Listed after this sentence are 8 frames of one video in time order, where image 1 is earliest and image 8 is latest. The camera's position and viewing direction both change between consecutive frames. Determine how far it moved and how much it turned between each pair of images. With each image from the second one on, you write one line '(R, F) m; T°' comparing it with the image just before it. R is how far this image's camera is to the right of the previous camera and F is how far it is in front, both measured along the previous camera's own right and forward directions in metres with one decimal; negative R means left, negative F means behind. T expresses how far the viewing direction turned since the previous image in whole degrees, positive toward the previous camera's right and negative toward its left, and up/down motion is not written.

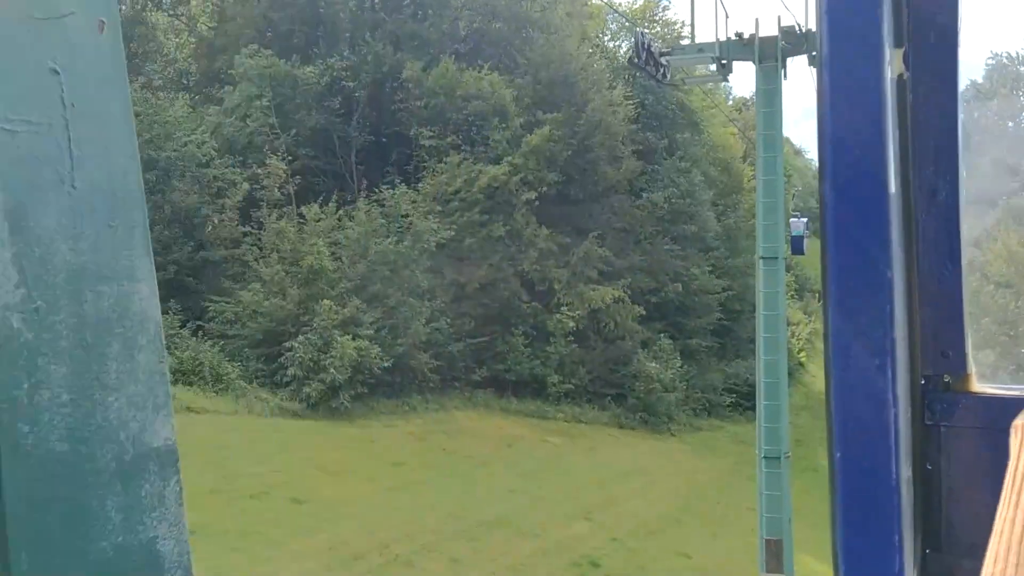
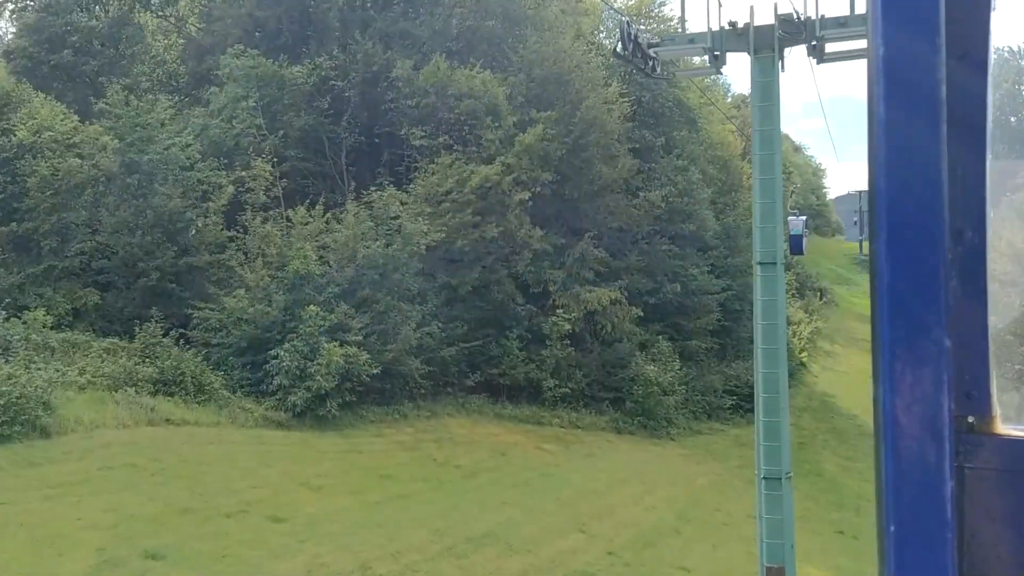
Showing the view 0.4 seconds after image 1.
(+0.2, +0.4) m; 0°
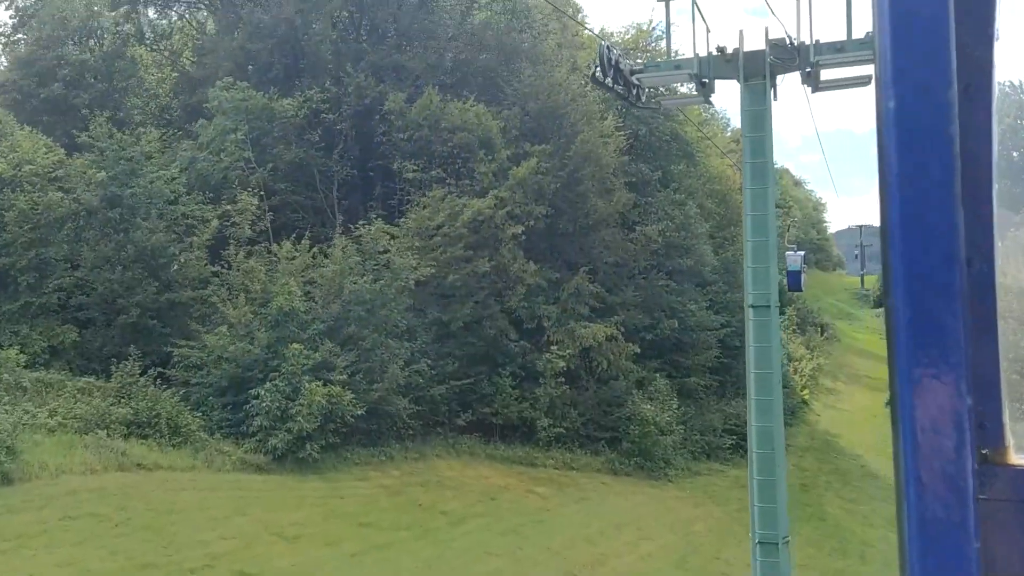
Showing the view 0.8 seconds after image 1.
(+0.2, +0.5) m; 0°
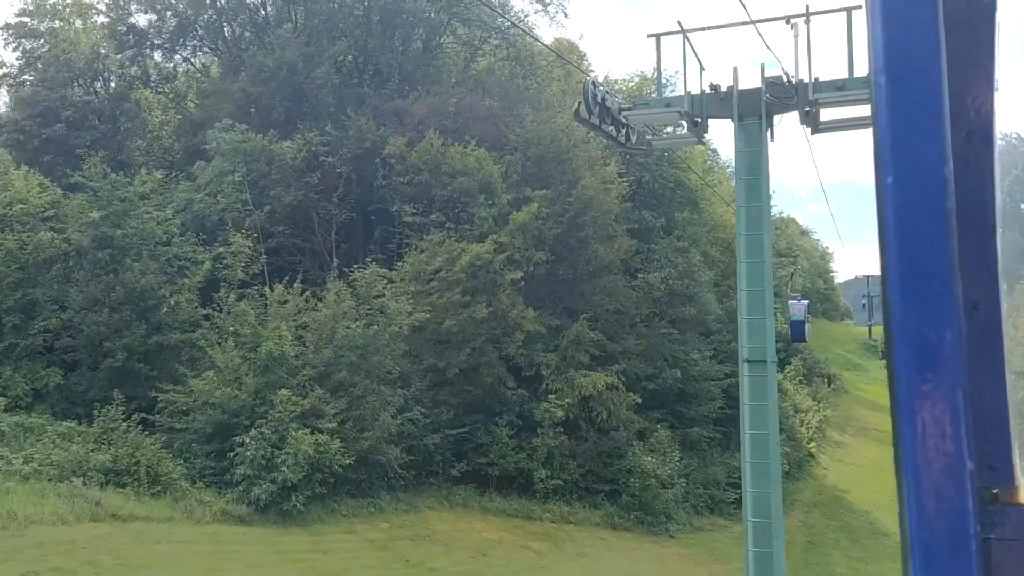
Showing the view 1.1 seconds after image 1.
(+0.2, +0.4) m; 0°
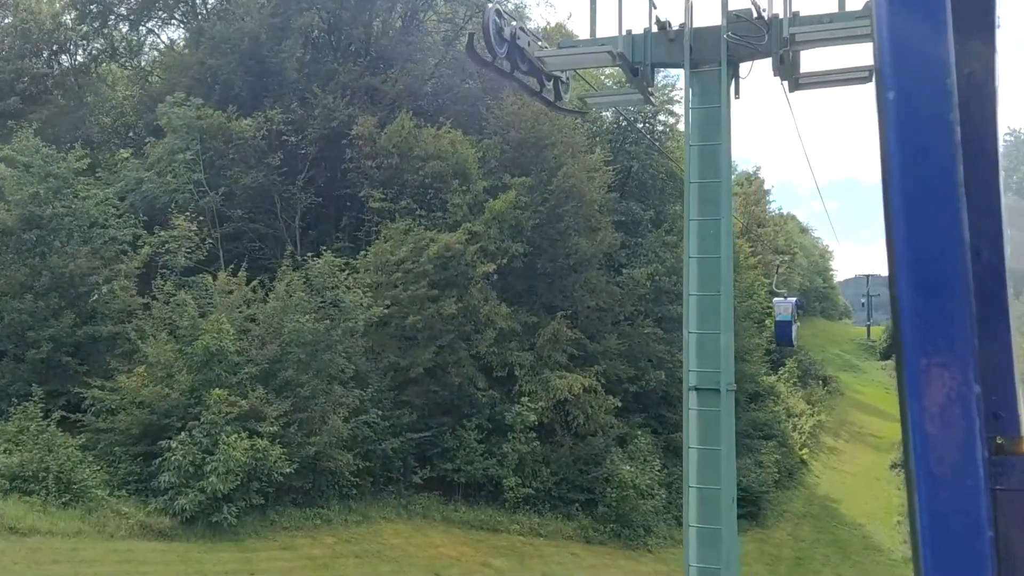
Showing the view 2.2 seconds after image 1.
(+0.6, +1.3) m; 0°
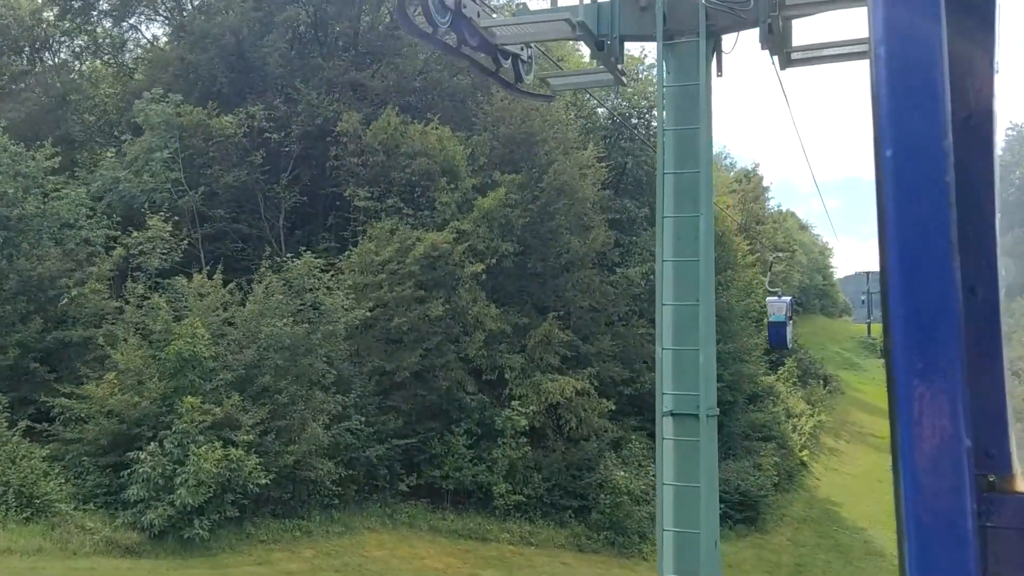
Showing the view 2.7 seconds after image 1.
(+0.2, +0.6) m; 0°
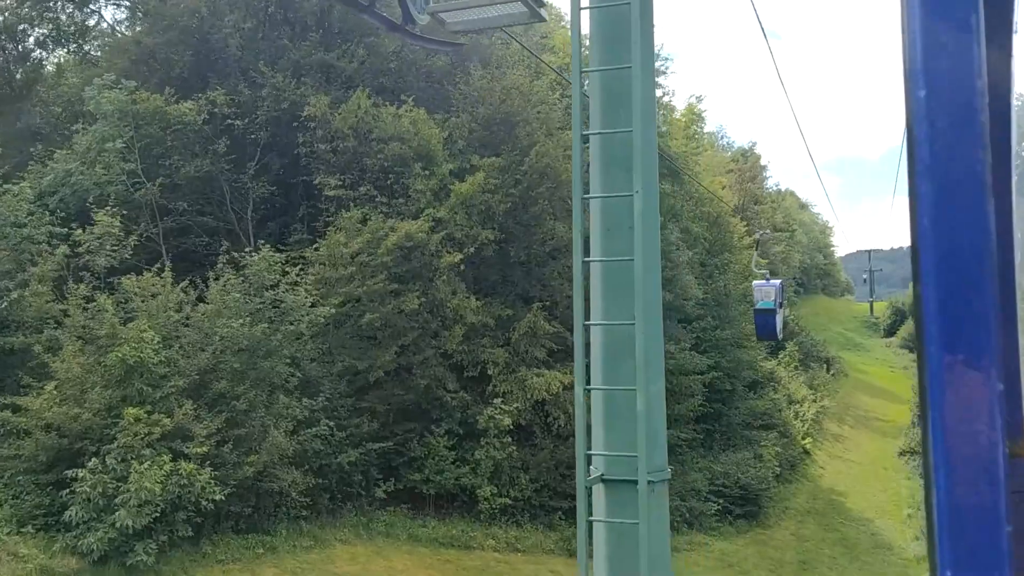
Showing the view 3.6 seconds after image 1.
(+0.4, +1.0) m; 0°
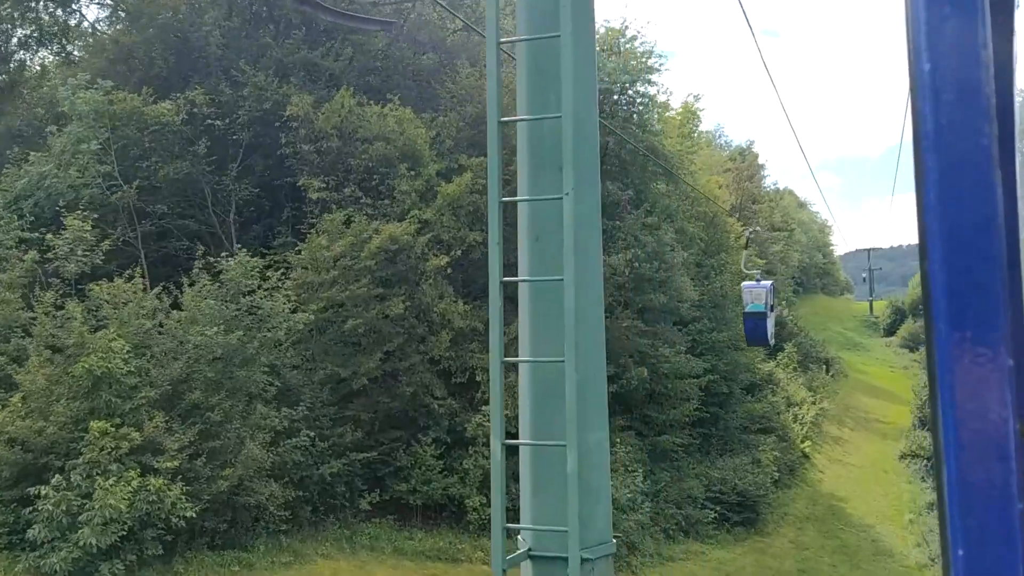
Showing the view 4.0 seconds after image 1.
(+0.2, +0.5) m; 0°
